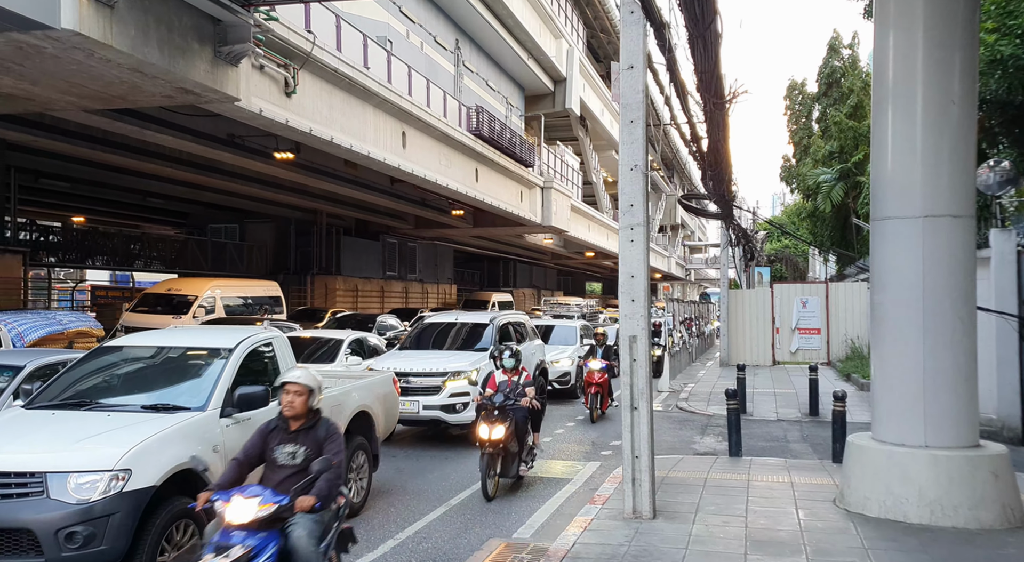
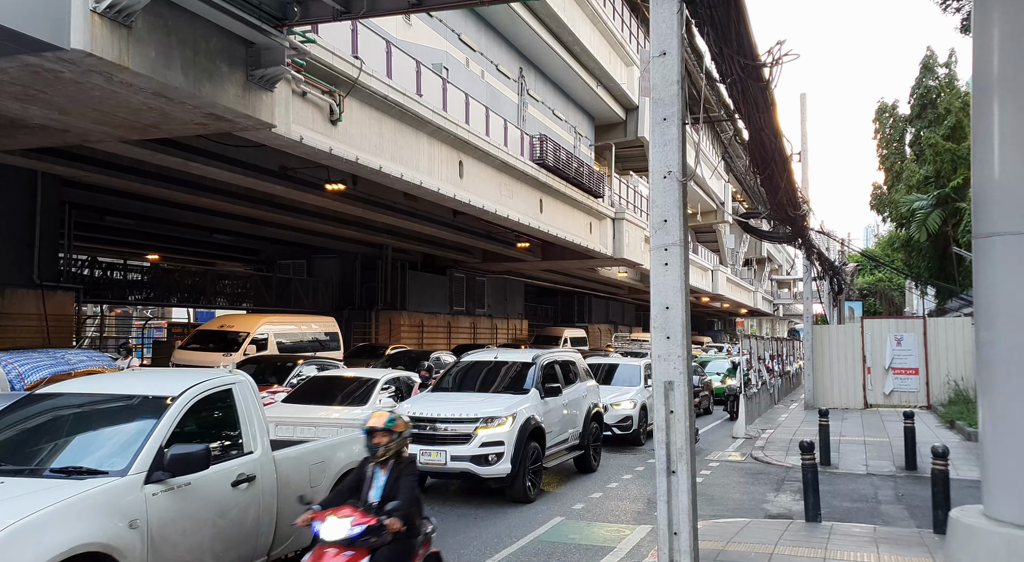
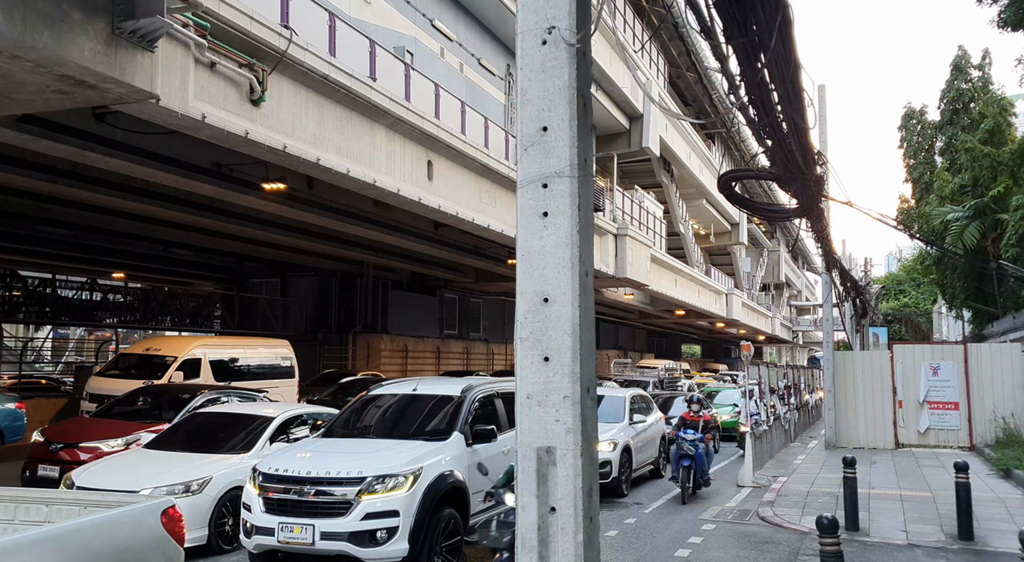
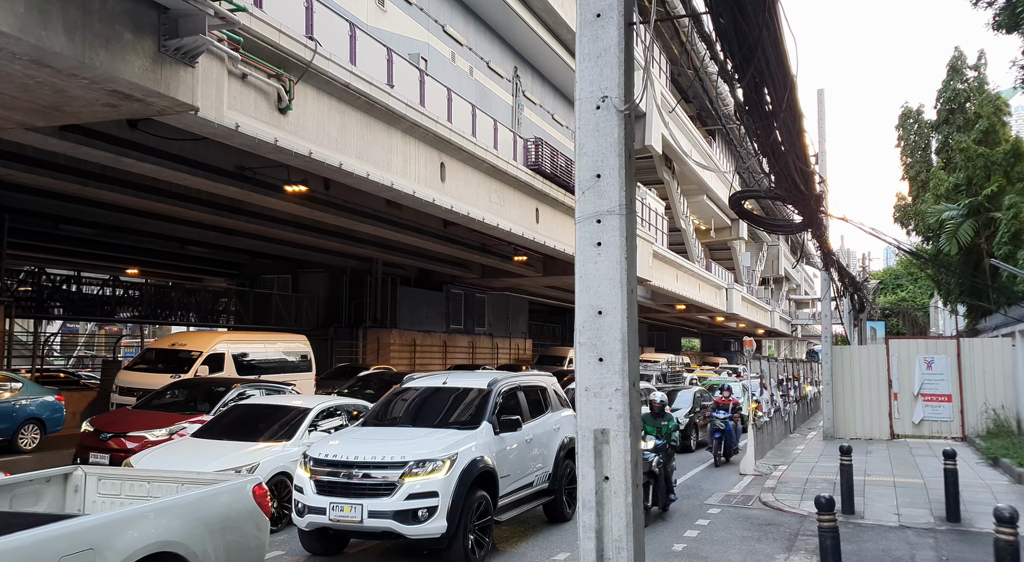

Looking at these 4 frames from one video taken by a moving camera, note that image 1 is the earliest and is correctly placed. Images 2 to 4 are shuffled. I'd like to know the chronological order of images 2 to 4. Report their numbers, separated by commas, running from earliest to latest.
2, 4, 3
